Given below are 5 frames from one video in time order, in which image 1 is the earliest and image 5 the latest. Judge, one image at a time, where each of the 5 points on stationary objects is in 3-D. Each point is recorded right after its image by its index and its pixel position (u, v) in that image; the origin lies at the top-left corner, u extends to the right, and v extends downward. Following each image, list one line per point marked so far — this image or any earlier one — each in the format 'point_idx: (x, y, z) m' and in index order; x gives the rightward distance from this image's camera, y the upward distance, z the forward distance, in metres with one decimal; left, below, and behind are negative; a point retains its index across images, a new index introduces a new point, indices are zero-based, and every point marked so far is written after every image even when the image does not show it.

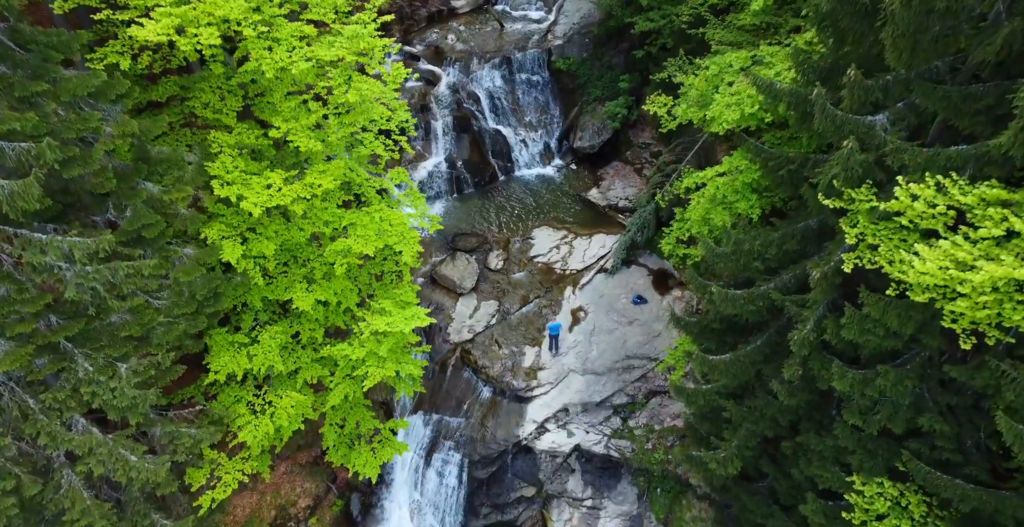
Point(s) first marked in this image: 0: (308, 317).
0: (-5.0, -1.3, +13.9) m
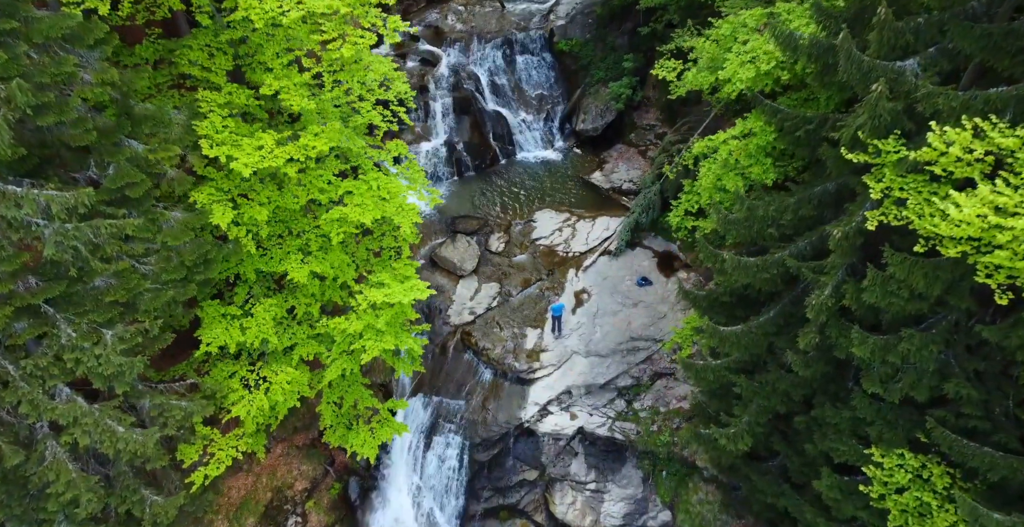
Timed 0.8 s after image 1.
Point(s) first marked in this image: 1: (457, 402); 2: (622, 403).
0: (-4.9, -0.7, +13.4) m
1: (-1.9, -4.8, +19.7) m
2: (+3.7, -4.7, +18.9) m
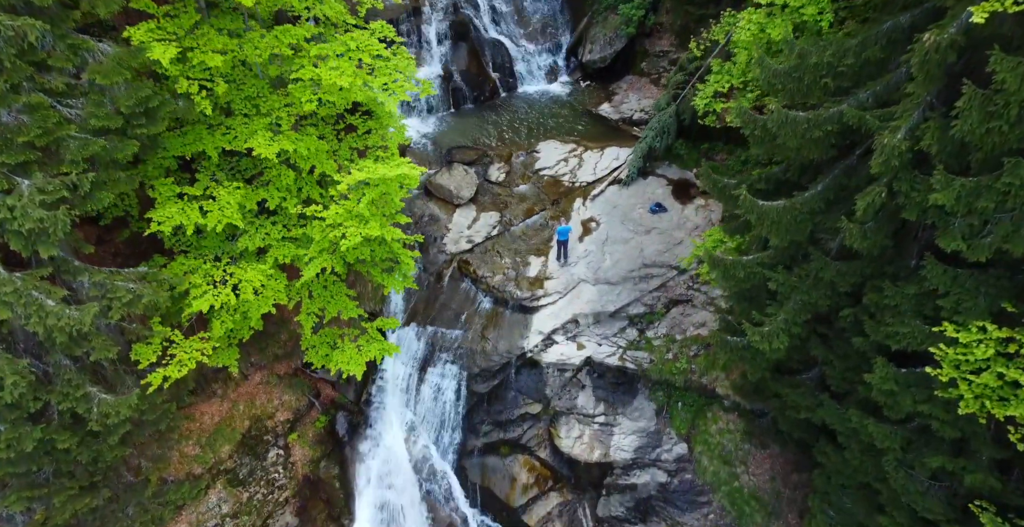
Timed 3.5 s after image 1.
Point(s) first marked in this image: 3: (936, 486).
0: (-4.9, +1.7, +11.7) m
1: (-1.9, -2.2, +18.2) m
2: (+3.7, -2.1, +17.4) m
3: (+6.8, -3.6, +9.2) m
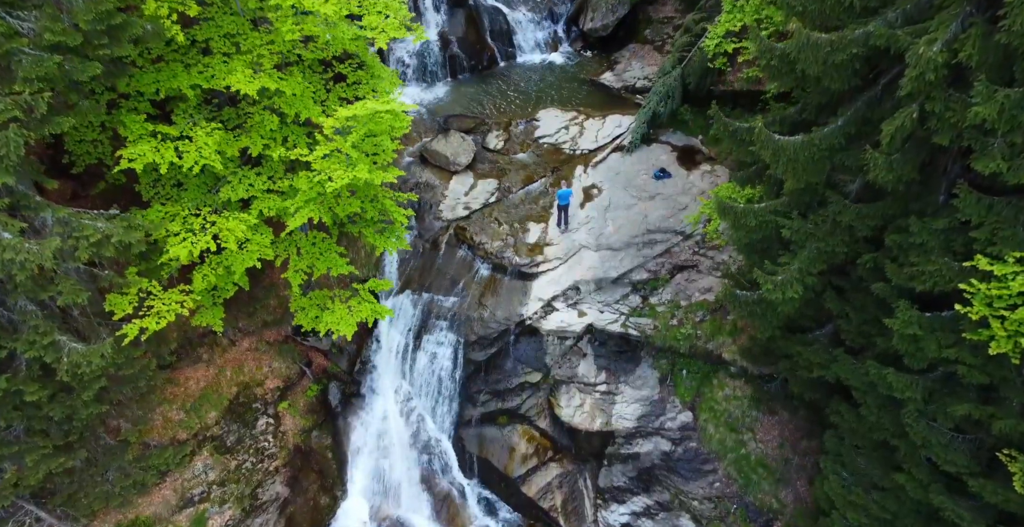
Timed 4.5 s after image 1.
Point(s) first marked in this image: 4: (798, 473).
0: (-4.9, +2.7, +11.0) m
1: (-1.9, -1.1, +17.6) m
2: (+3.7, -1.0, +16.7) m
3: (+6.8, -2.7, +8.6) m
4: (+6.8, -5.0, +13.5) m
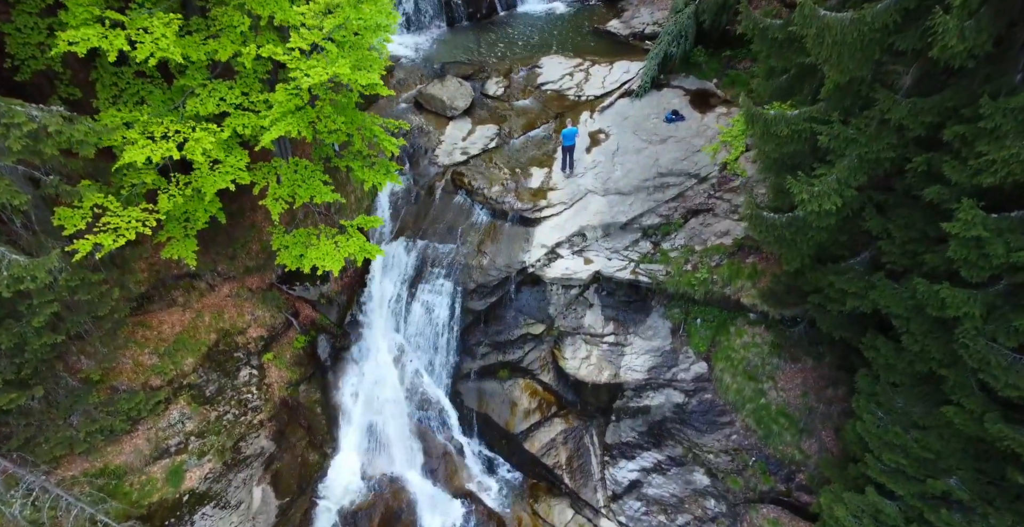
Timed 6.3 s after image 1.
0: (-4.9, +4.1, +9.8) m
1: (-1.8, +0.5, +16.5) m
2: (+3.7, +0.6, +15.6) m
3: (+6.8, -1.3, +7.5) m
4: (+6.8, -3.5, +12.4) m
